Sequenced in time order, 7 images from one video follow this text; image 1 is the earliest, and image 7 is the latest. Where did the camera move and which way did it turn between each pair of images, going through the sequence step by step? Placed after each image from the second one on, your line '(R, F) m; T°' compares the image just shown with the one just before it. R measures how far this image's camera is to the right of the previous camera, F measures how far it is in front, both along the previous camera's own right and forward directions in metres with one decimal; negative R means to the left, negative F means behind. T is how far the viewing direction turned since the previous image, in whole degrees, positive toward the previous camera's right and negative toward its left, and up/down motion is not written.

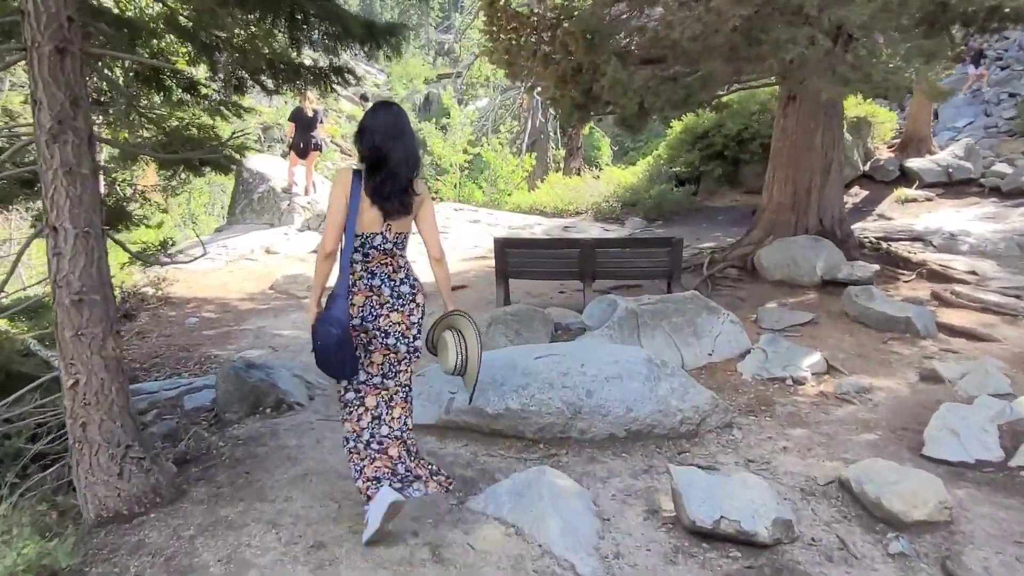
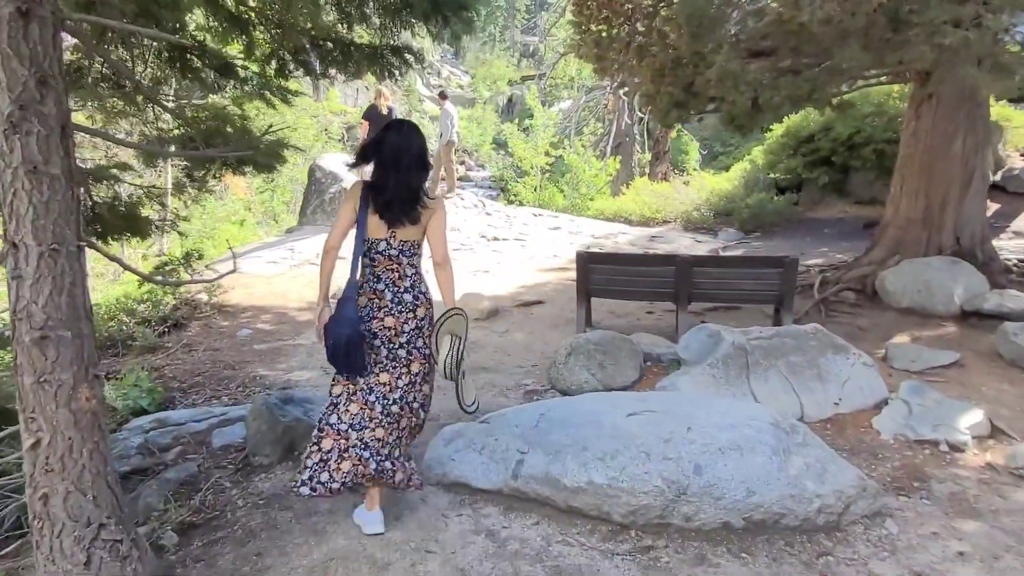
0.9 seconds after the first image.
(-0.1, +0.8) m; -6°
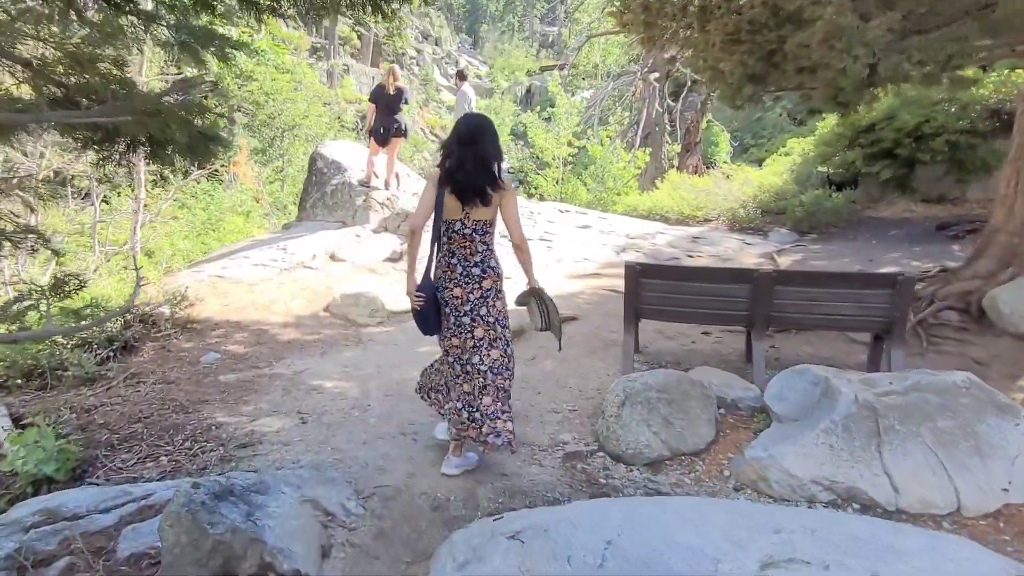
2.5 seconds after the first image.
(-0.1, +1.3) m; -1°
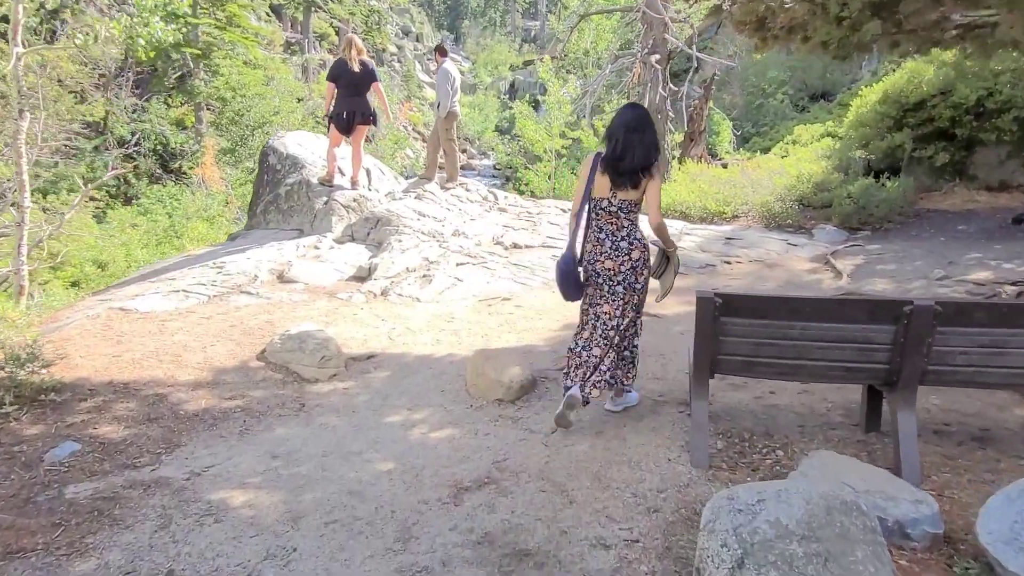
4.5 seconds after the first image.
(-0.1, +1.8) m; +1°
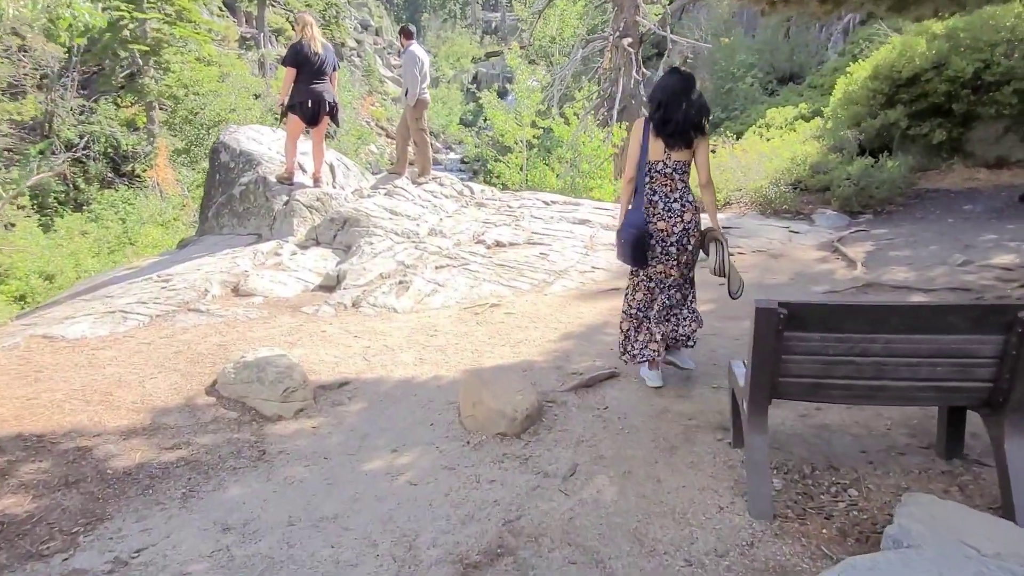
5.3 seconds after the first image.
(-0.1, +0.7) m; +2°
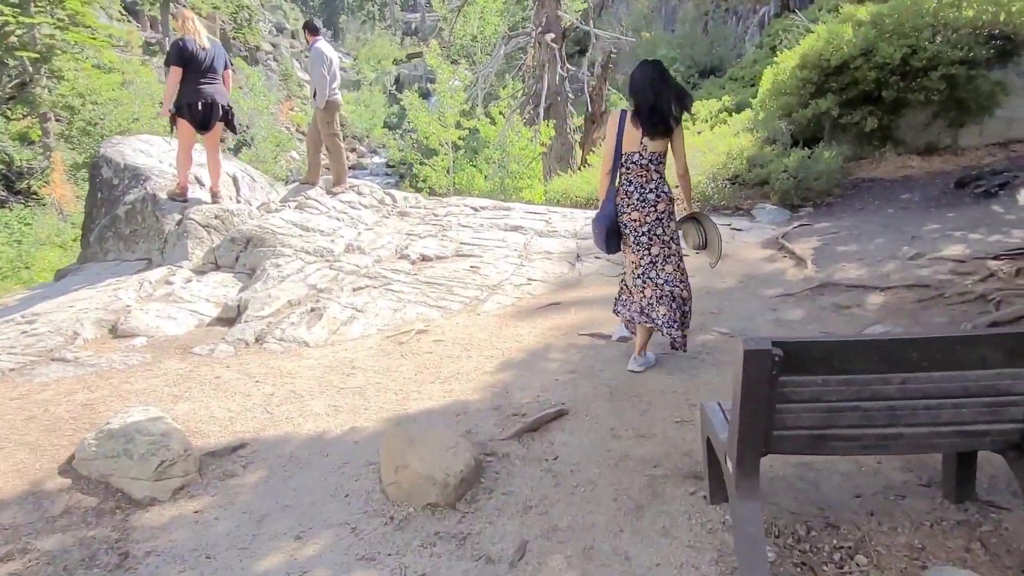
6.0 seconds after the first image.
(0.0, +0.6) m; +5°
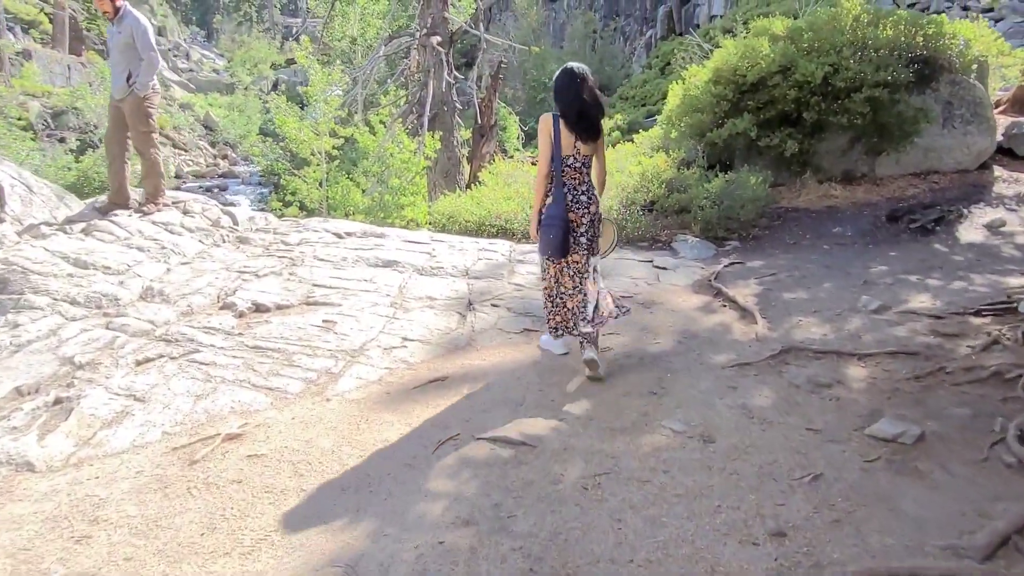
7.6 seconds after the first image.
(+0.1, +1.6) m; +9°
